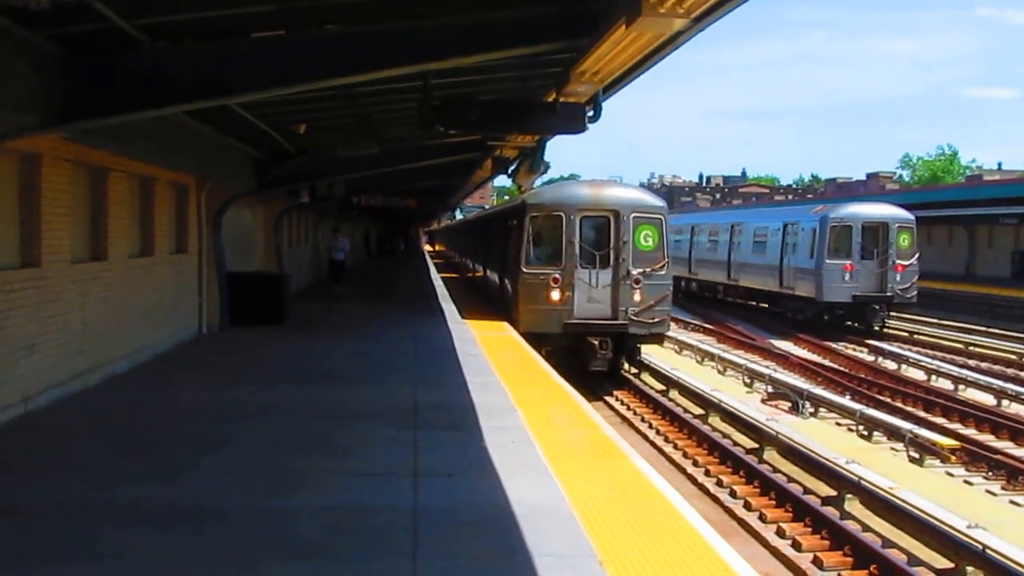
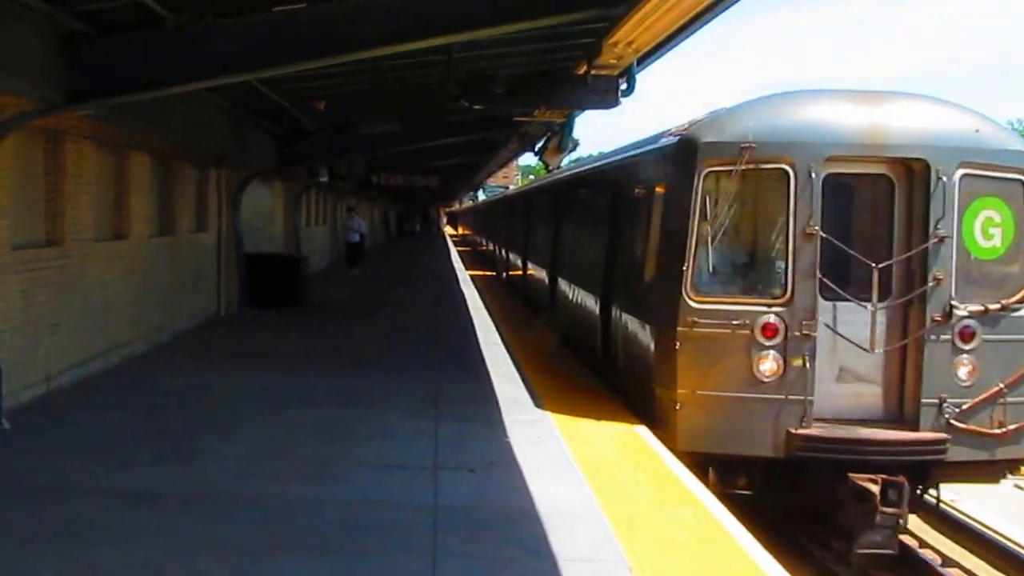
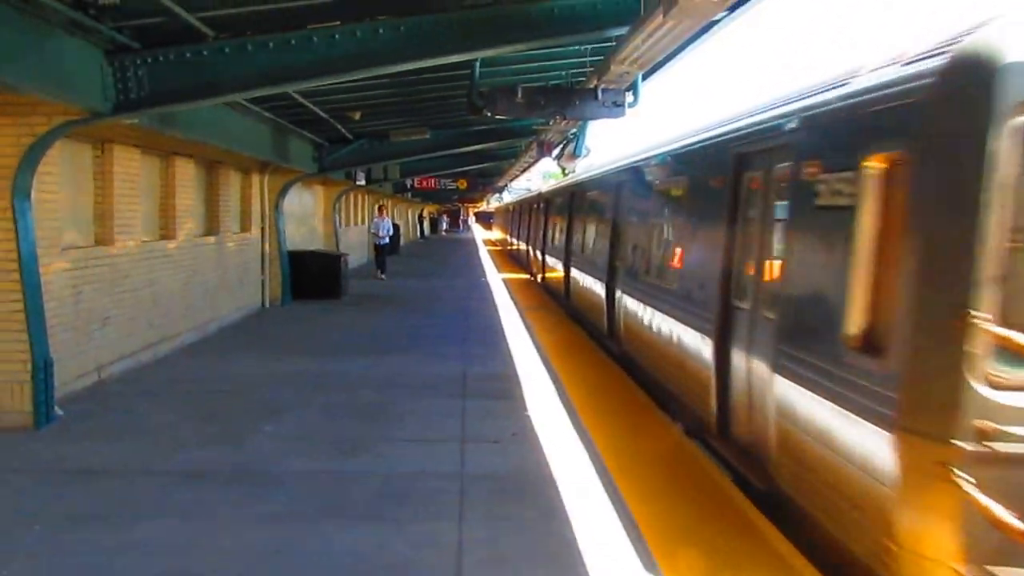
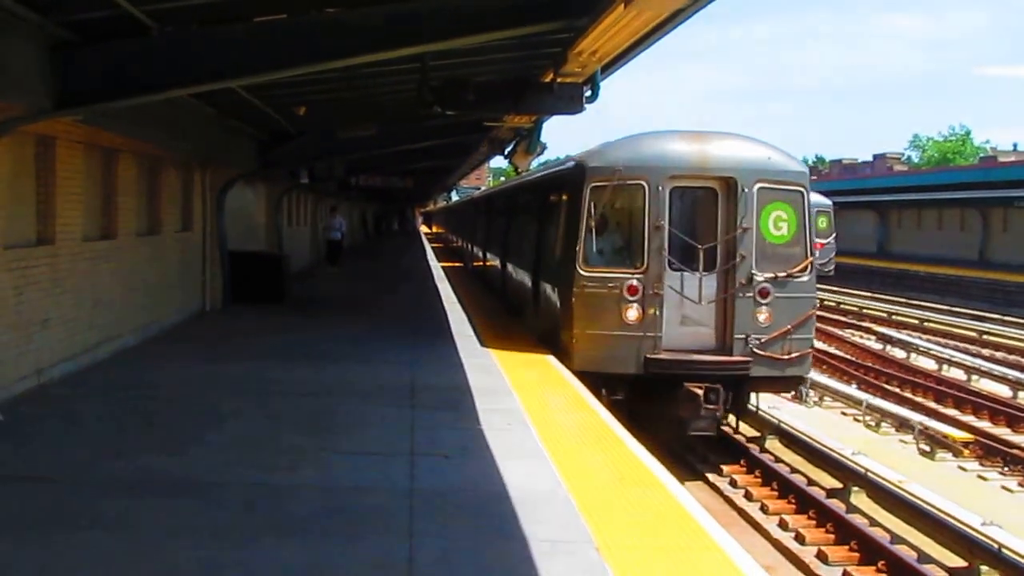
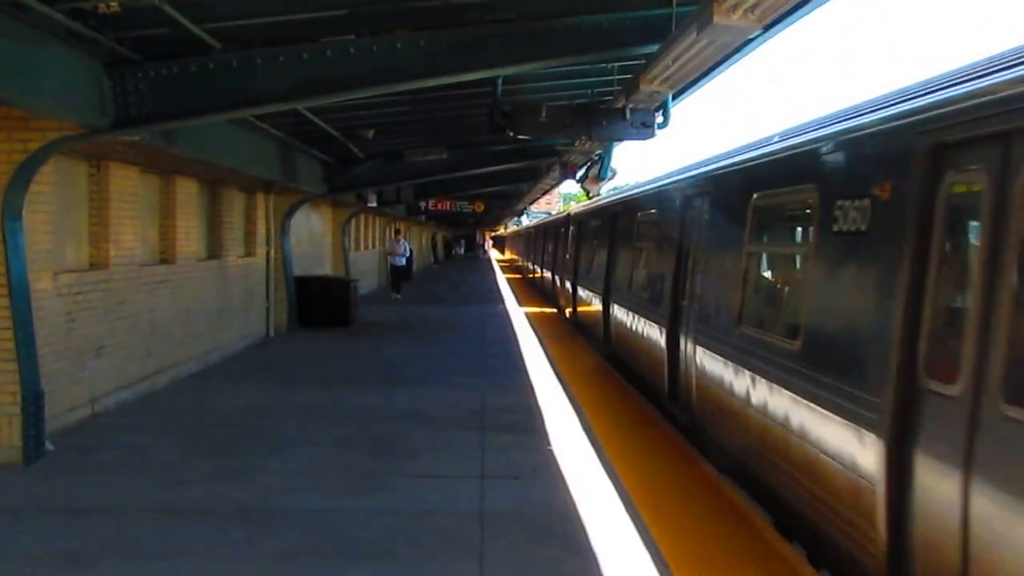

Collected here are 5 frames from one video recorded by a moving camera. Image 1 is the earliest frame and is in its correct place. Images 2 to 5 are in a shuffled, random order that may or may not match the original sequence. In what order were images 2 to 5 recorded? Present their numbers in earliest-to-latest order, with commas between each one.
4, 2, 5, 3
